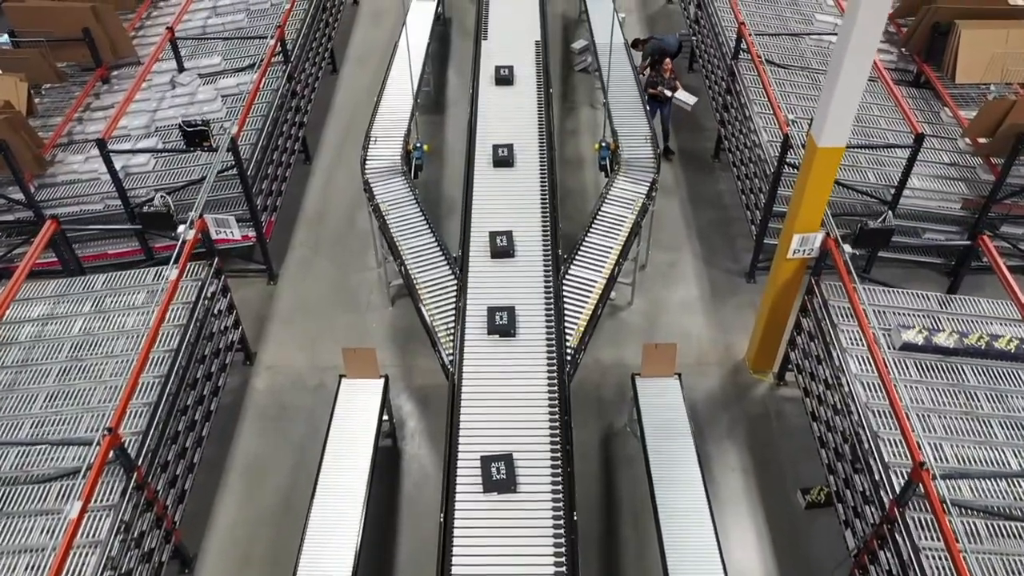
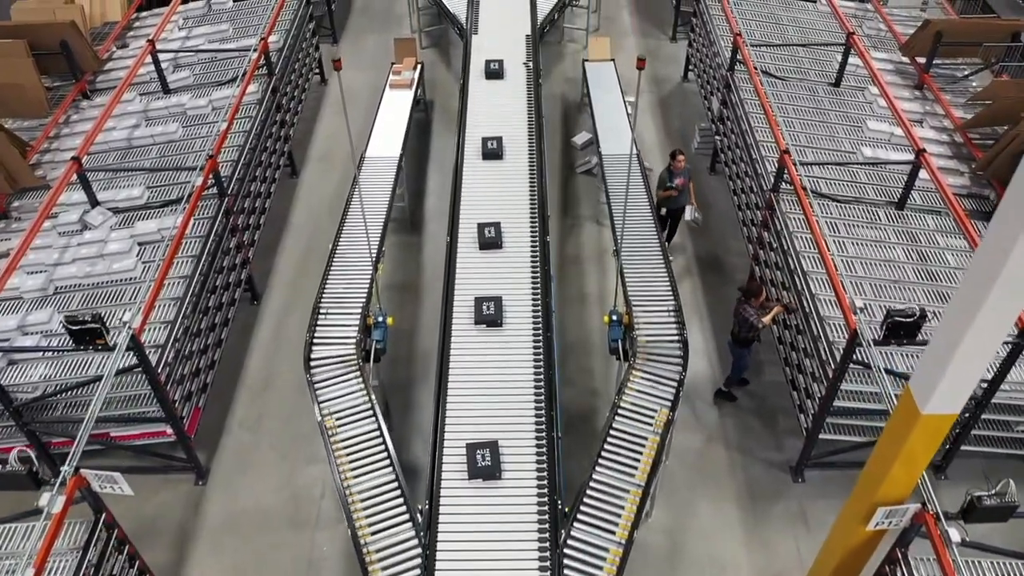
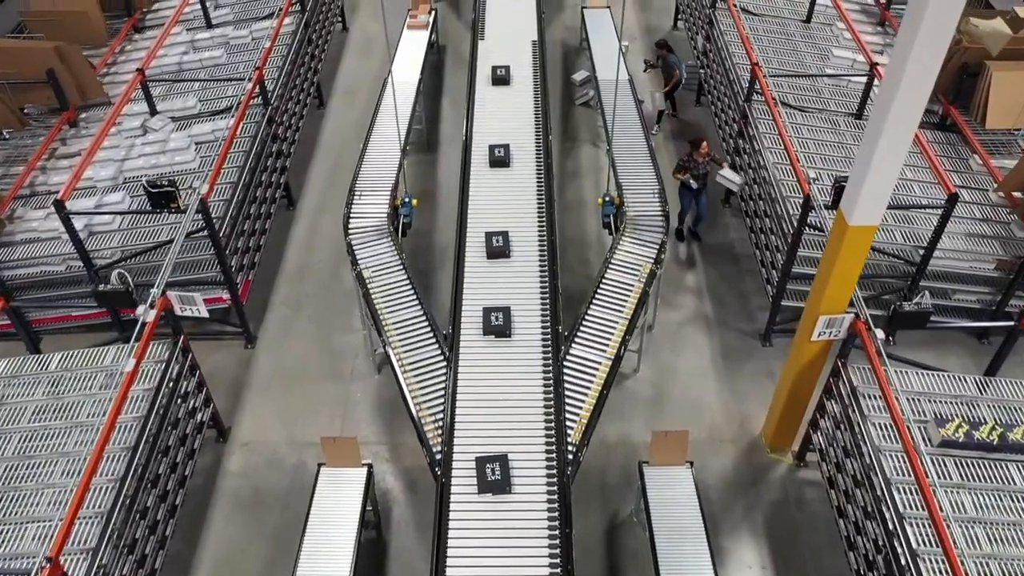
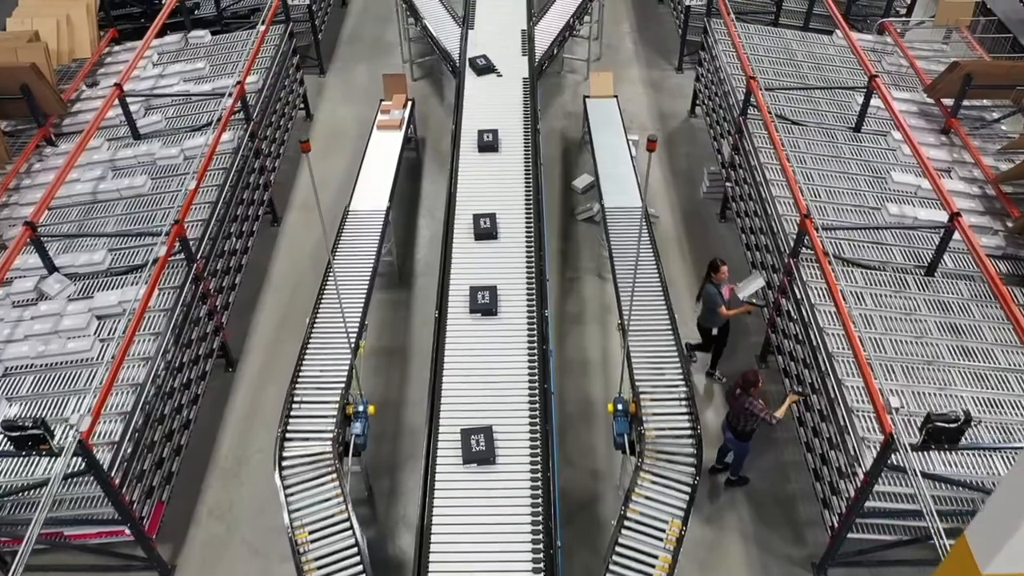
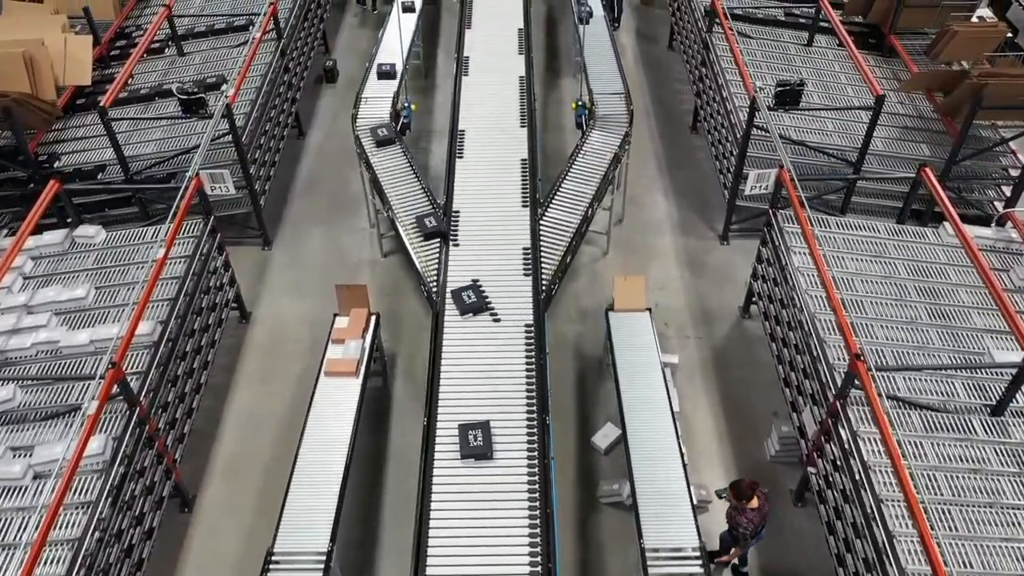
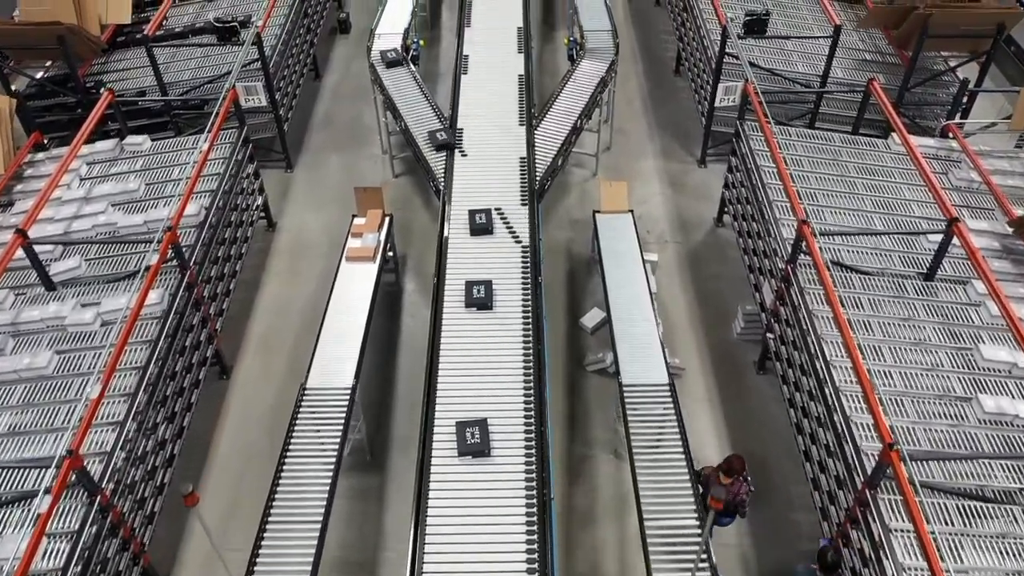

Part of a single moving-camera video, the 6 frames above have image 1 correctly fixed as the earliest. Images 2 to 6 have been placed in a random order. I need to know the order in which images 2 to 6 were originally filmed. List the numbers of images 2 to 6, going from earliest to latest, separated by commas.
3, 2, 4, 6, 5
